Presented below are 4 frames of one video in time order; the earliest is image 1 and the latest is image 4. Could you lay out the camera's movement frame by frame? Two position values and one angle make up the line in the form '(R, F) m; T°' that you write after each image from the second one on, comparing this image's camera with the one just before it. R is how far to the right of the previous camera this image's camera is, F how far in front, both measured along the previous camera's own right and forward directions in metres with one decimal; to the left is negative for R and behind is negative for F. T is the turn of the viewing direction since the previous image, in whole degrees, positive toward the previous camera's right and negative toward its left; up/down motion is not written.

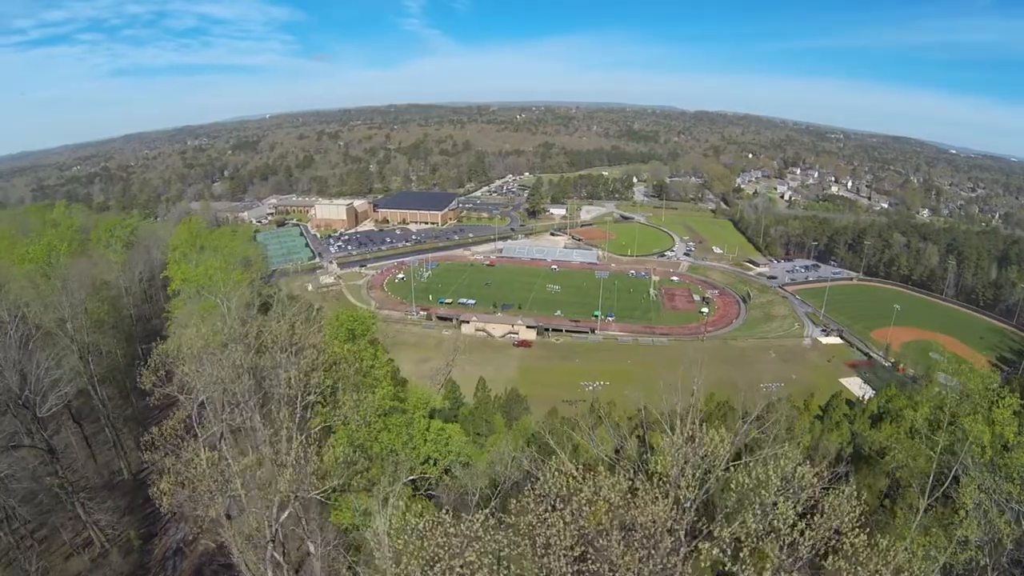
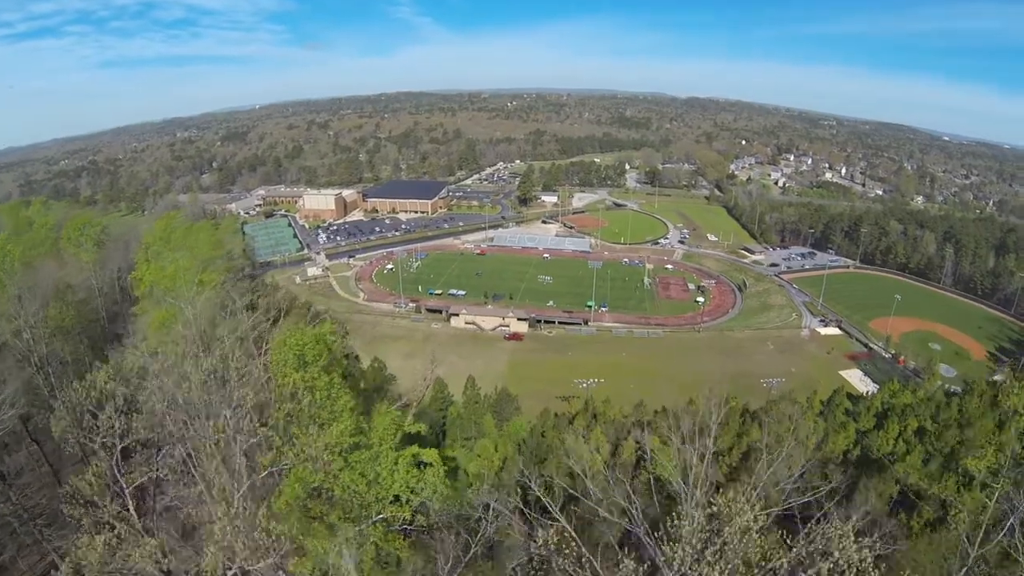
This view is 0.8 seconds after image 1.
(+0.3, +1.3) m; +1°
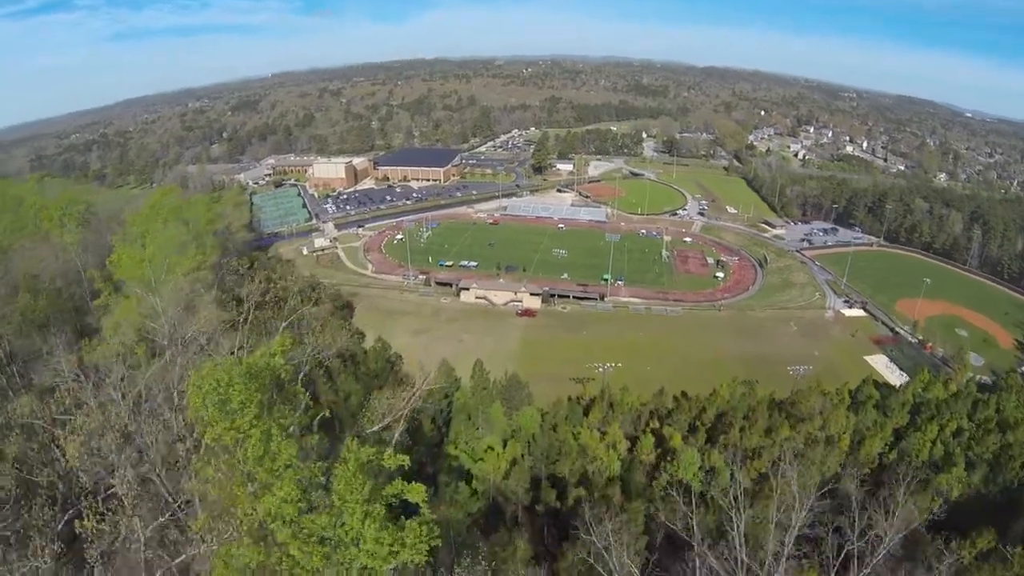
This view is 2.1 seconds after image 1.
(-0.2, +1.4) m; -1°
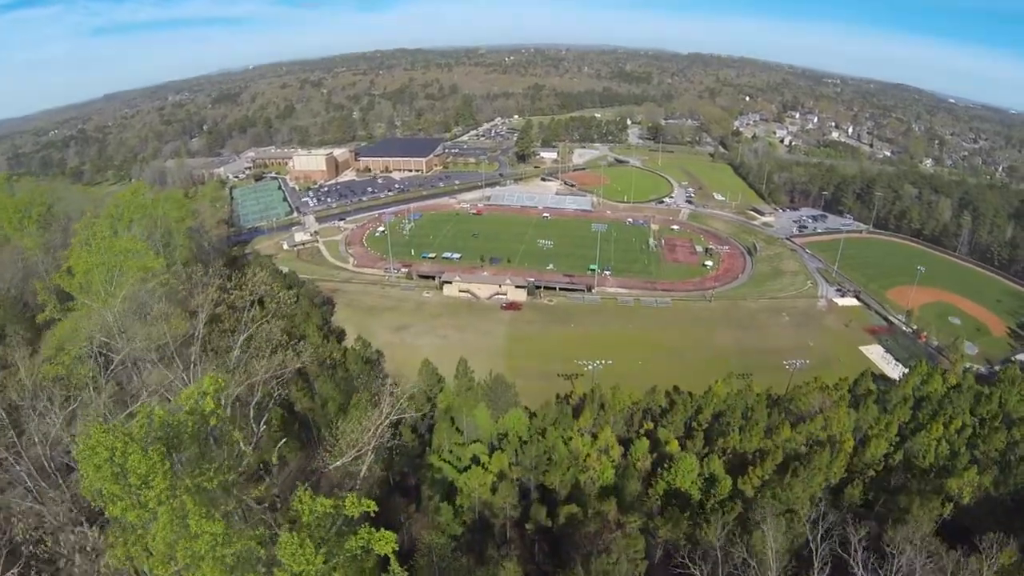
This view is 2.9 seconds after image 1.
(+0.2, +1.3) m; +1°
